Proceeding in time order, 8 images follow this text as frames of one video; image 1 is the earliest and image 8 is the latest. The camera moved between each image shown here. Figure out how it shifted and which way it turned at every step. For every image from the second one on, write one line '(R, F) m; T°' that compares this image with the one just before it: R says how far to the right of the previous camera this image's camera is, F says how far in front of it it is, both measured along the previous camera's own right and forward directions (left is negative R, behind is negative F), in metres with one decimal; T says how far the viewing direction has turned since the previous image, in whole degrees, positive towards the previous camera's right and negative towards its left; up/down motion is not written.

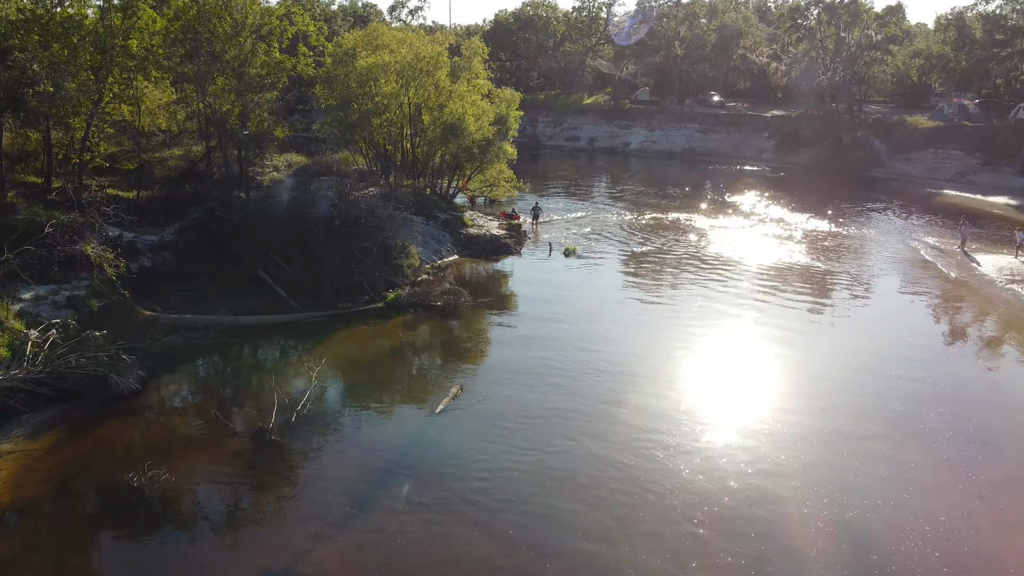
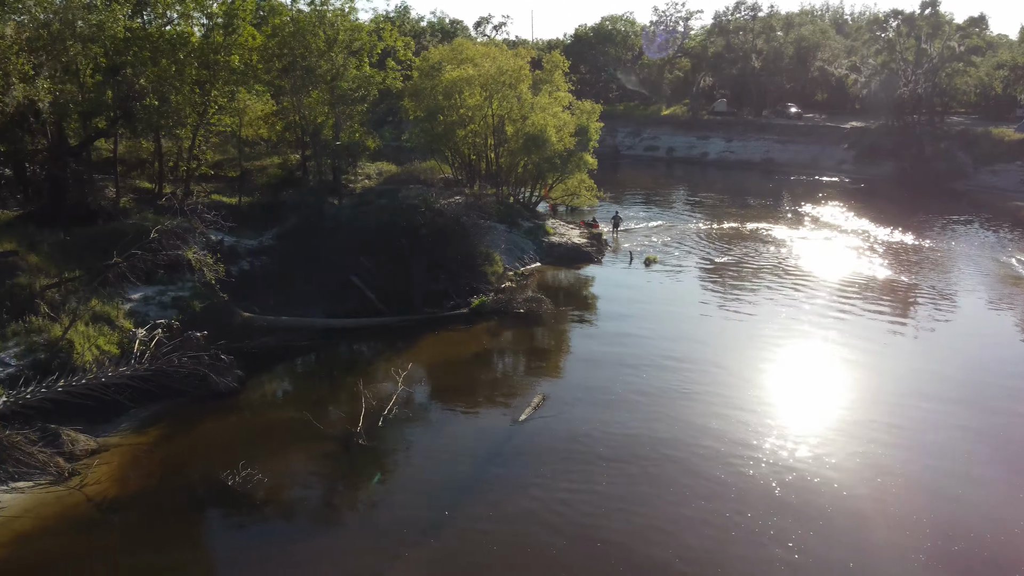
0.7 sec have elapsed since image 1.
(-0.8, -0.7) m; -4°
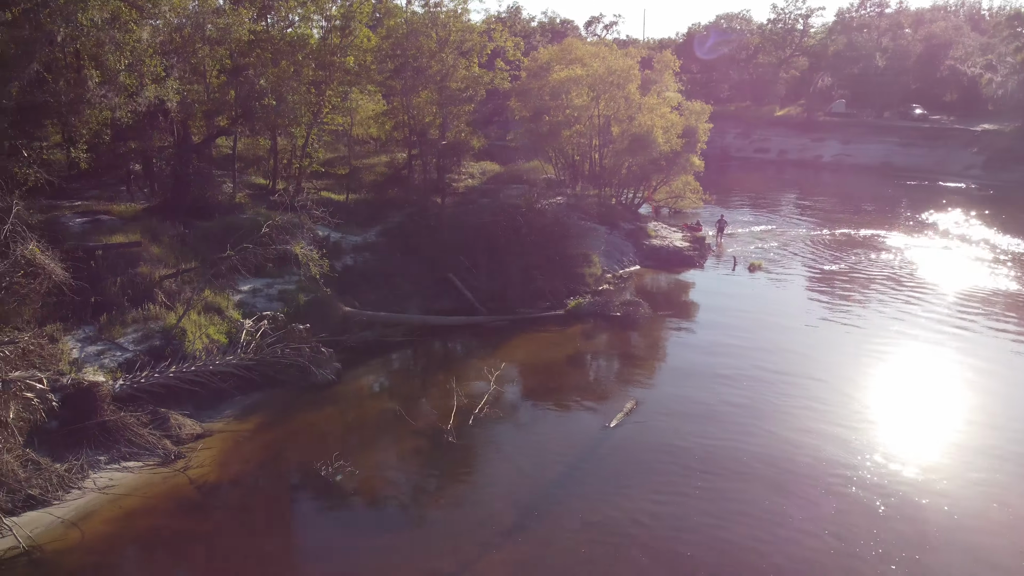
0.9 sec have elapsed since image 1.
(+0.2, +0.1) m; -7°
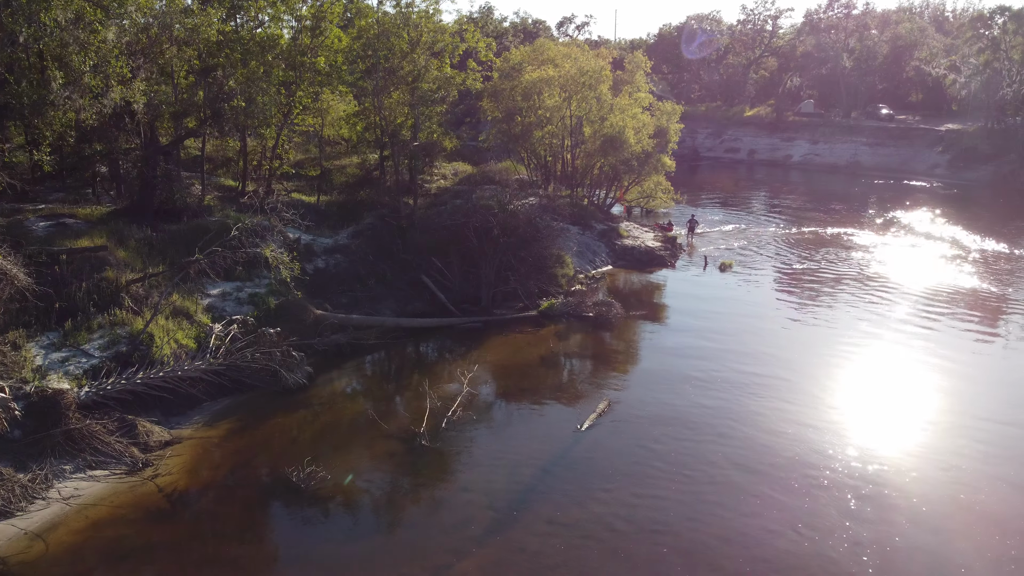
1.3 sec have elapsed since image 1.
(0.0, 0.0) m; +2°
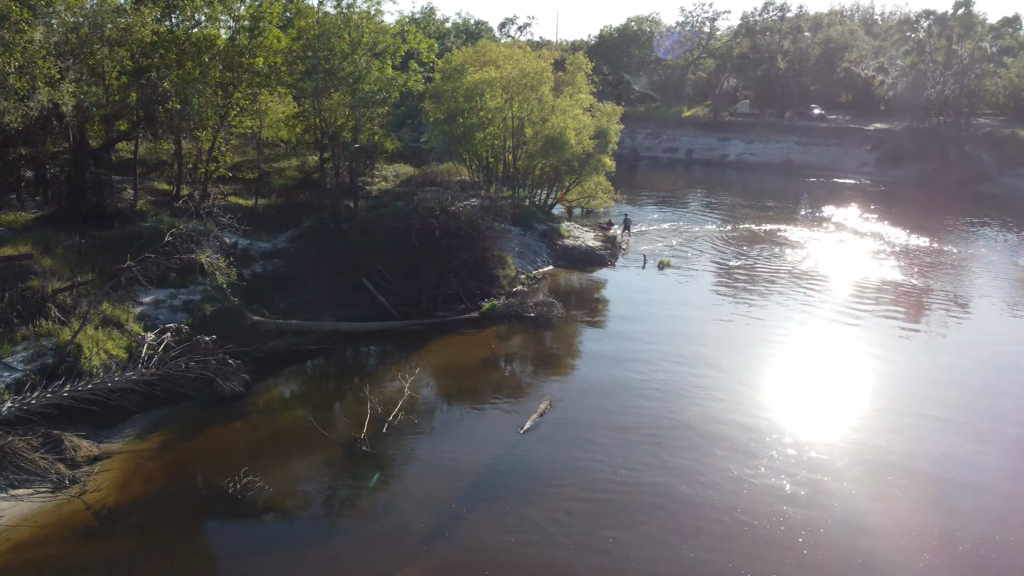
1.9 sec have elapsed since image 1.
(+0.2, -0.1) m; +4°
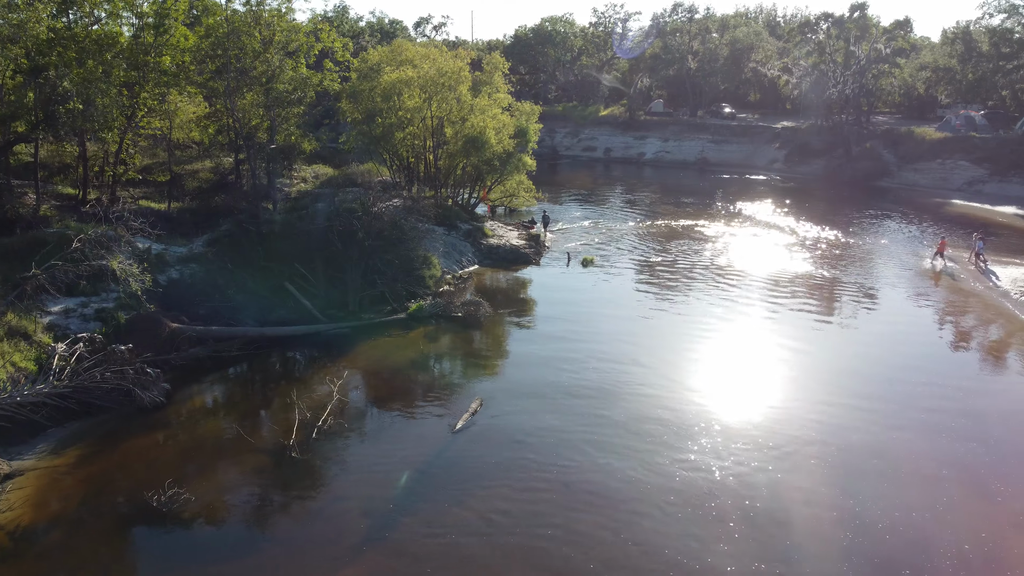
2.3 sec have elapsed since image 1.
(-0.2, 0.0) m; +6°
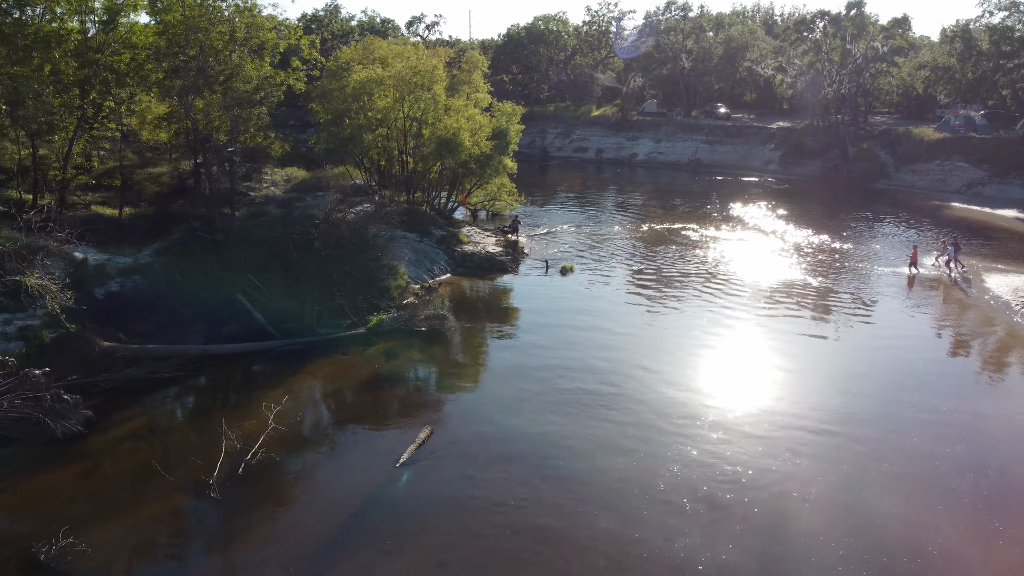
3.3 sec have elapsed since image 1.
(+0.9, +1.4) m; 0°
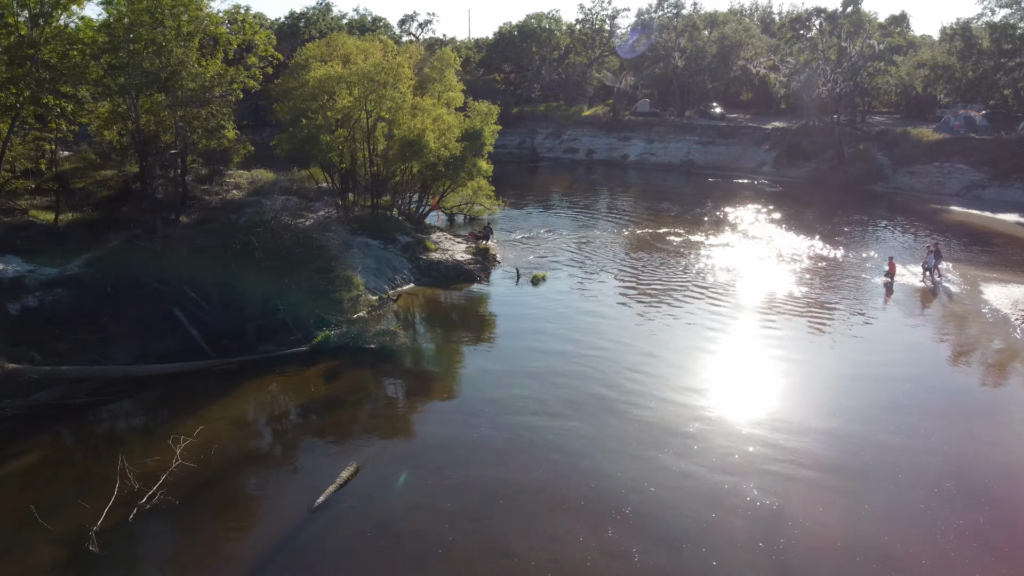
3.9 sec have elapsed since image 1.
(+1.1, +1.6) m; 0°
